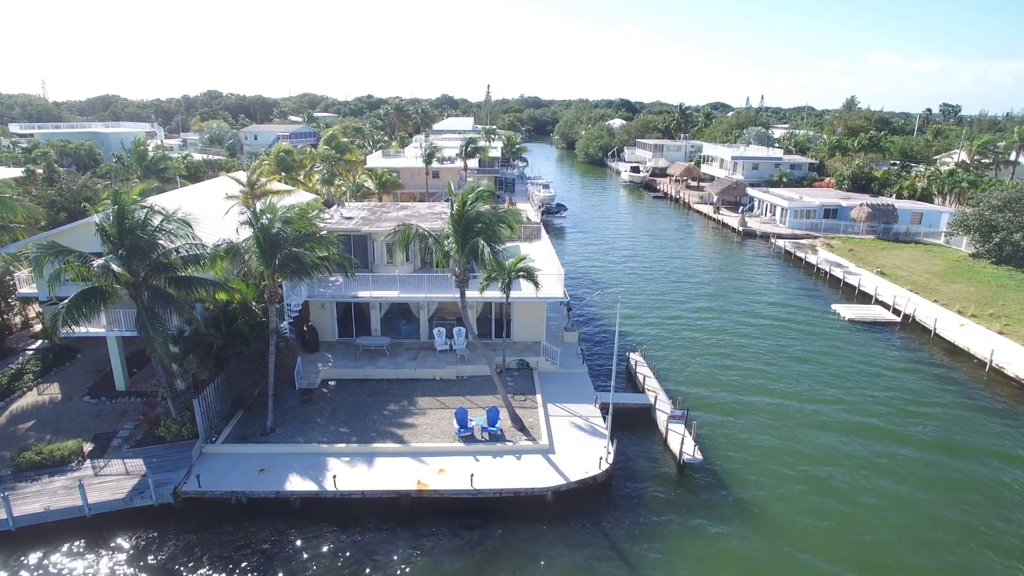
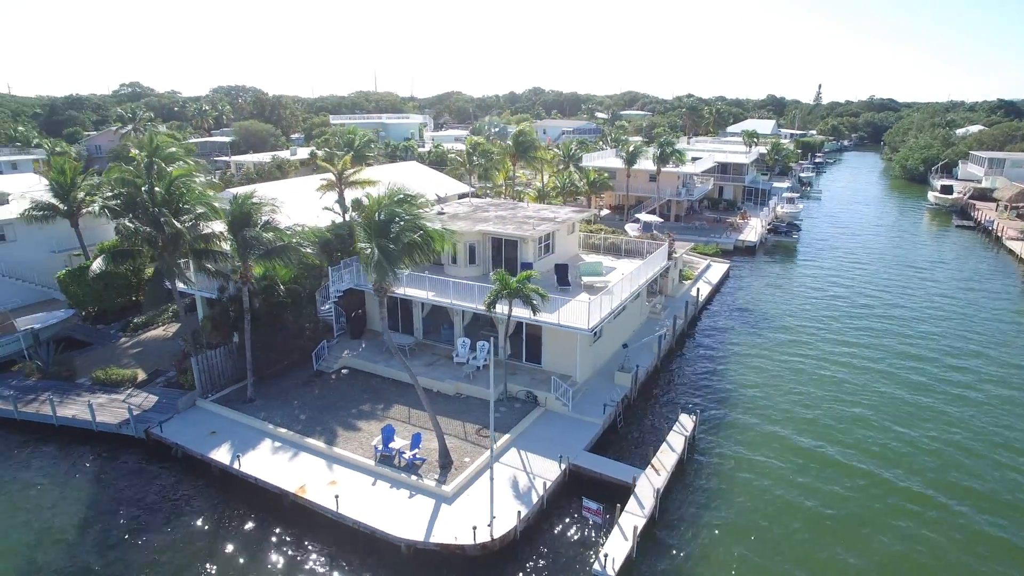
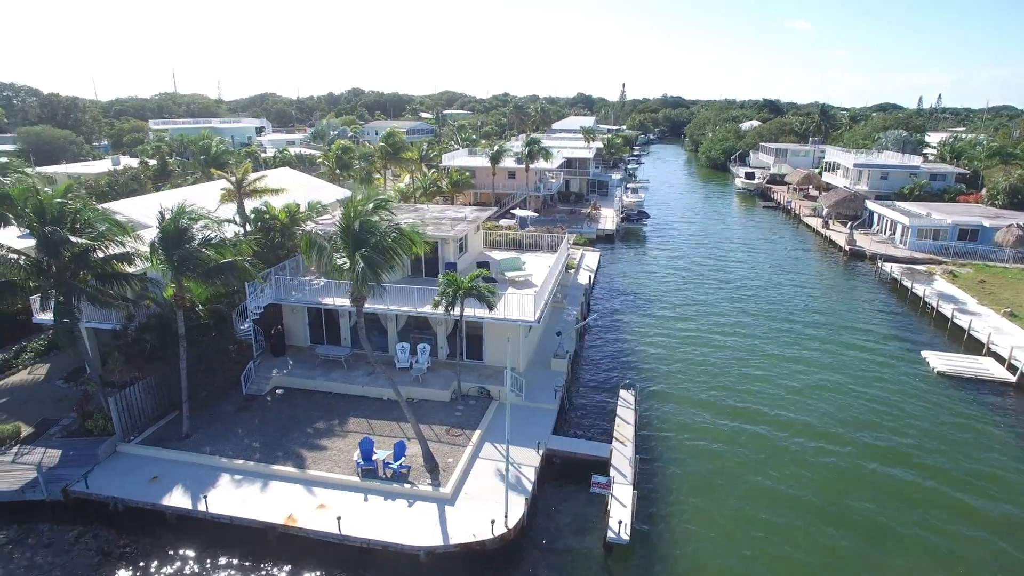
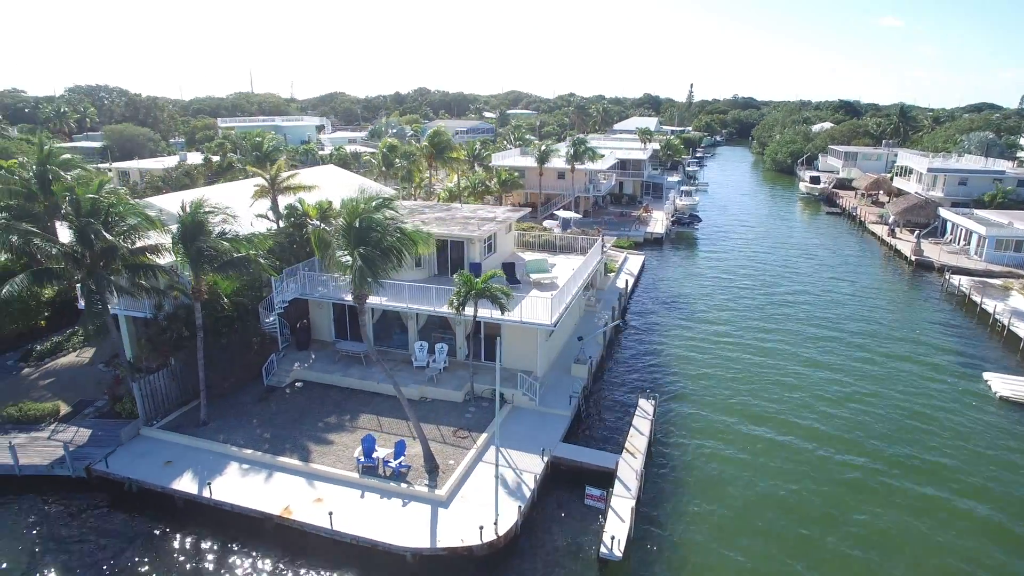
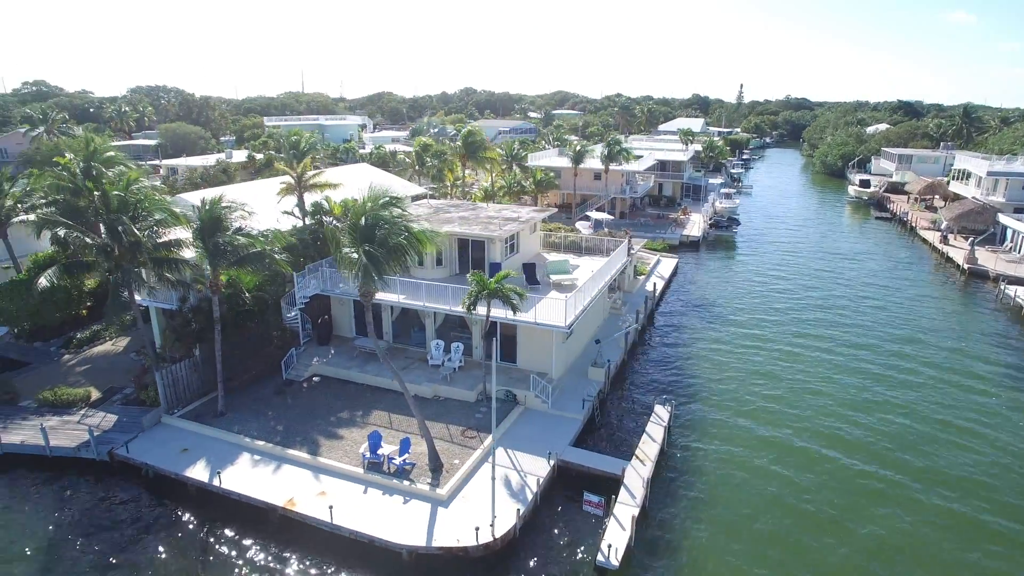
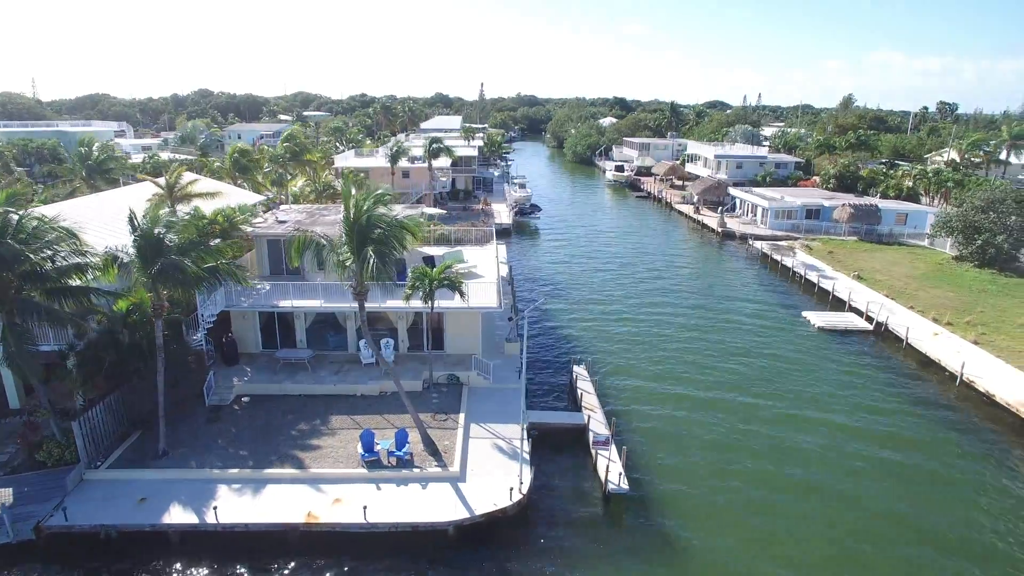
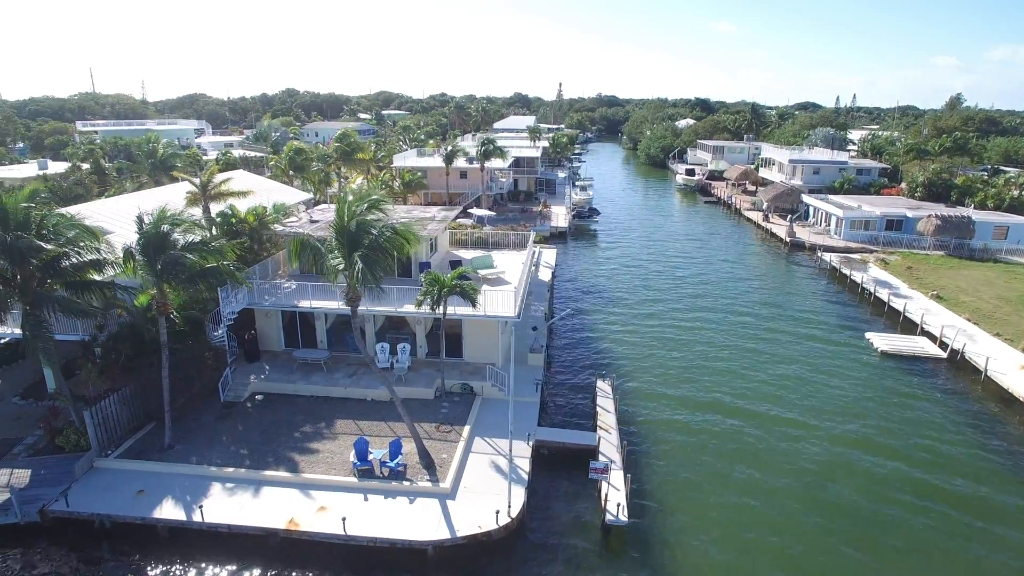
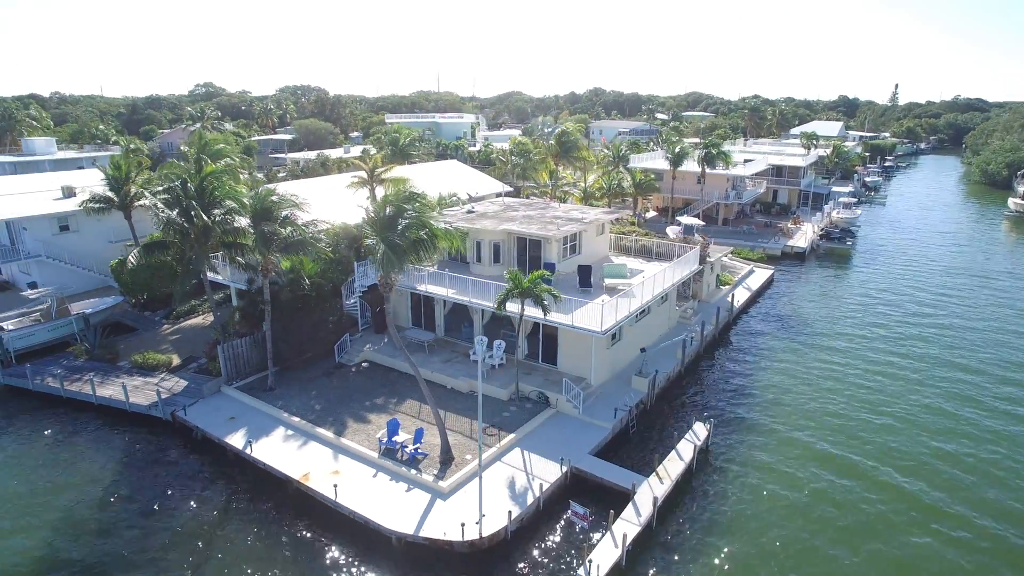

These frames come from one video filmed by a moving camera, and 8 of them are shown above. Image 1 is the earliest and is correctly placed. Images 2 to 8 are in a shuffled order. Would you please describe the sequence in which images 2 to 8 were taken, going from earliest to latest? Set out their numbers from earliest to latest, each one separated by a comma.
6, 7, 3, 4, 5, 2, 8
